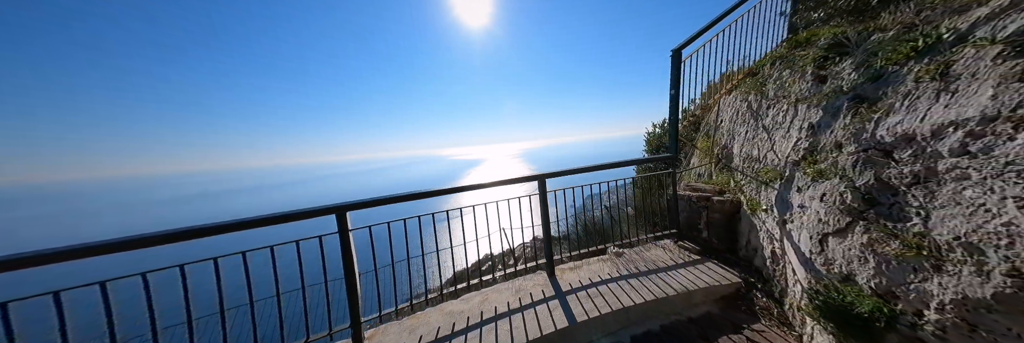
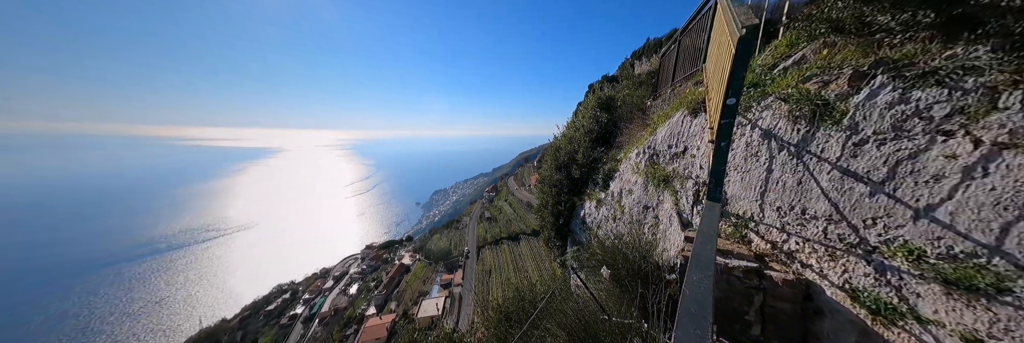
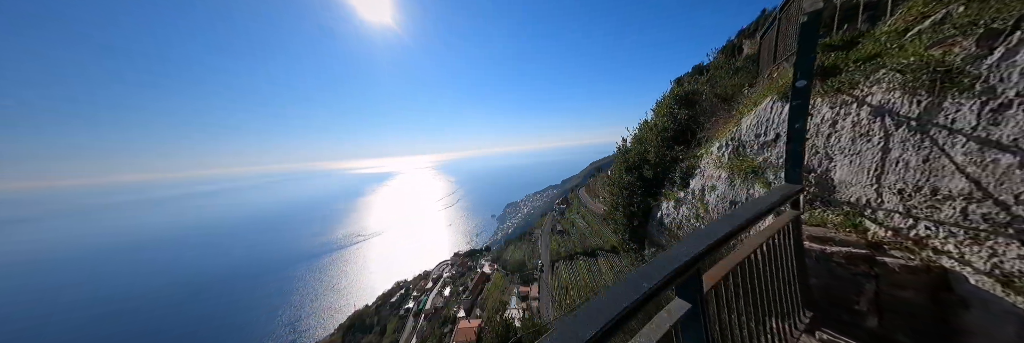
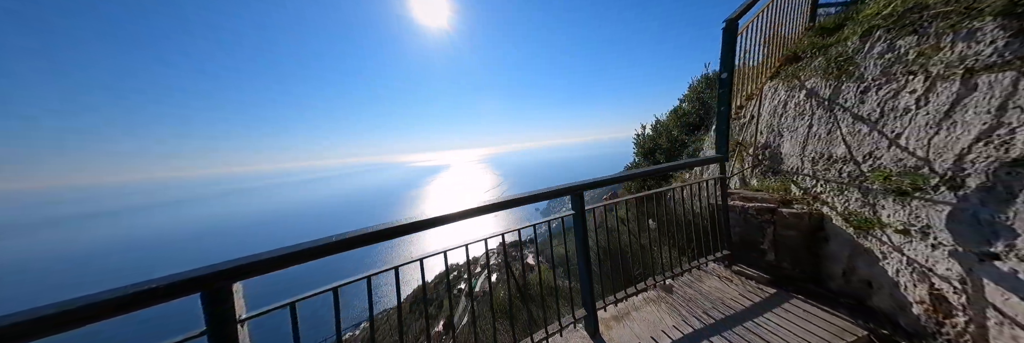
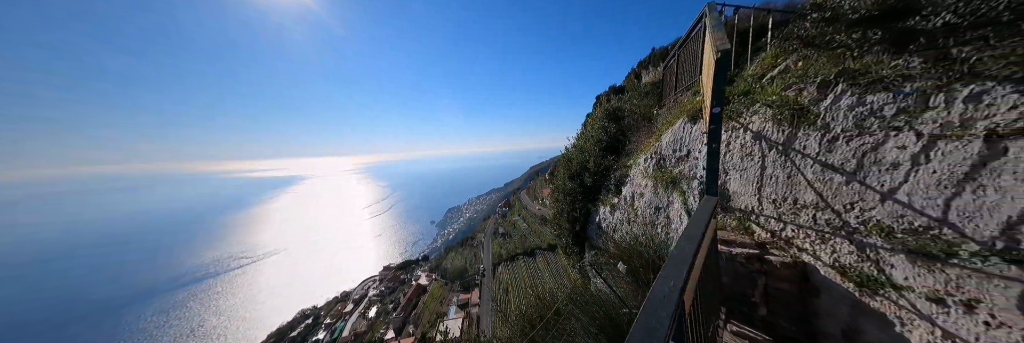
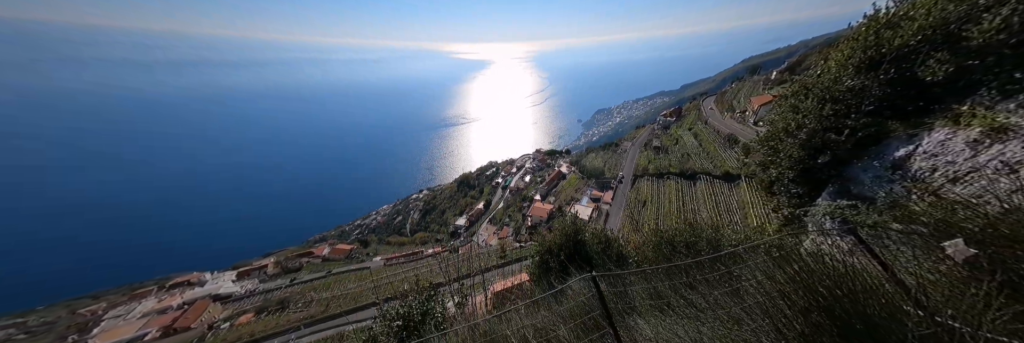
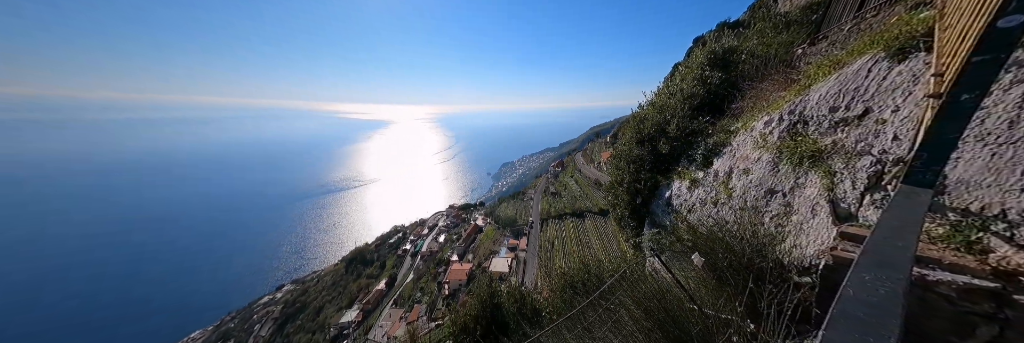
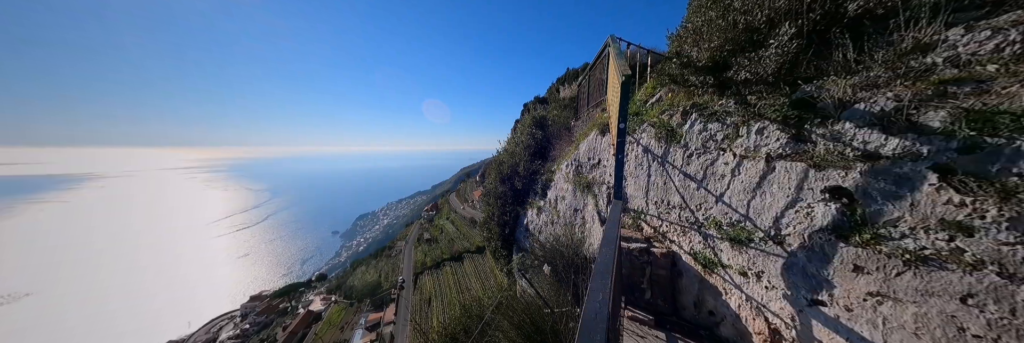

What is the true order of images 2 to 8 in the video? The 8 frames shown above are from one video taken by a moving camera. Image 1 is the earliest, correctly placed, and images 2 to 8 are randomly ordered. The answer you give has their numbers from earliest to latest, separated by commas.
4, 3, 5, 8, 2, 7, 6
